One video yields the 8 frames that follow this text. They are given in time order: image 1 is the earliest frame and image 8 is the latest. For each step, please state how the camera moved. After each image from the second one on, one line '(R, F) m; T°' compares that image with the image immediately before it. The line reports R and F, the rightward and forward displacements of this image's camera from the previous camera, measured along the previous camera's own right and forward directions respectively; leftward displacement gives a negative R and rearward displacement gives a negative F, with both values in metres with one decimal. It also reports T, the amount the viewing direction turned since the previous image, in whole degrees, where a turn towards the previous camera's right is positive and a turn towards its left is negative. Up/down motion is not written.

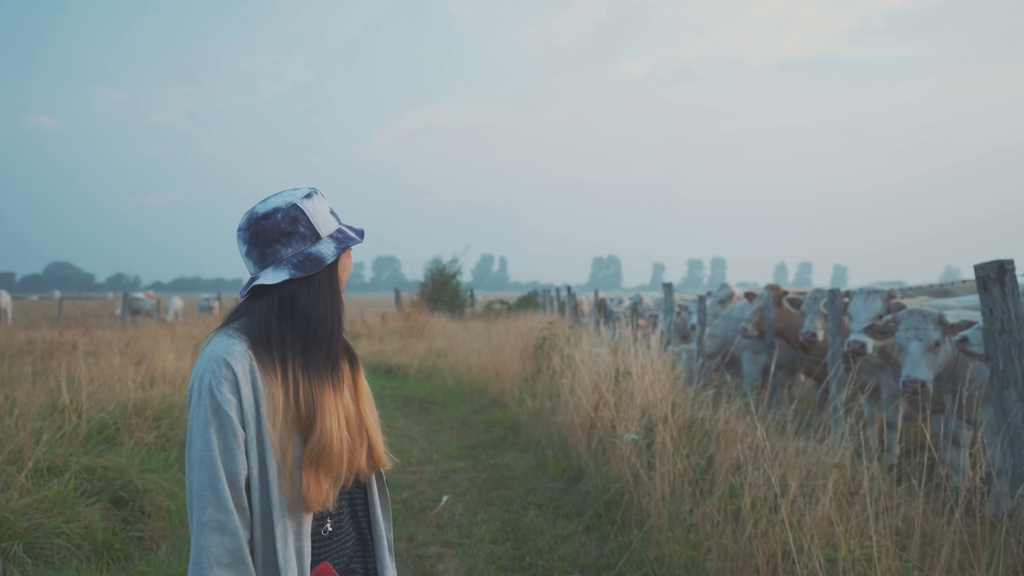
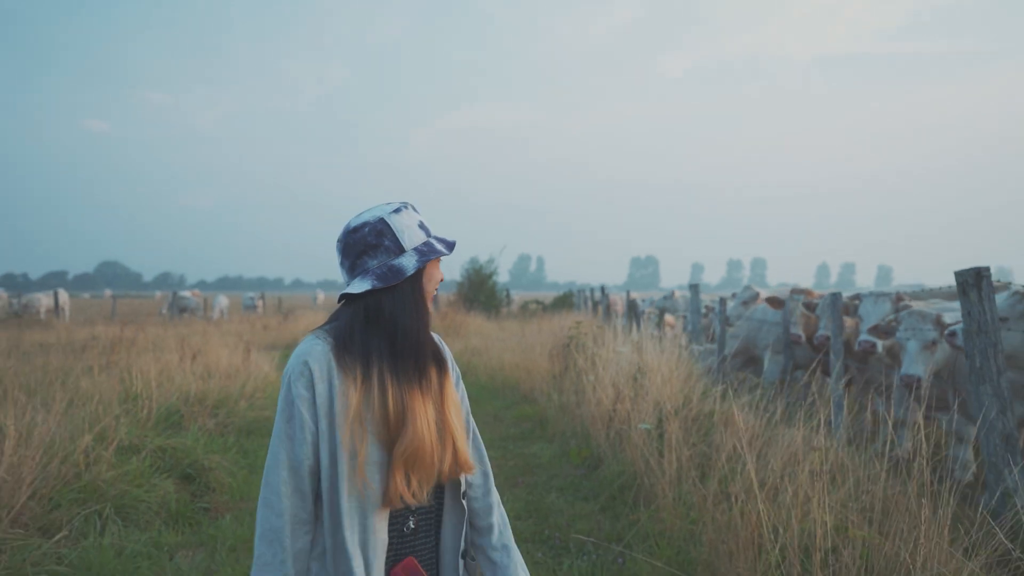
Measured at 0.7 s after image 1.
(+0.1, -0.5) m; -3°
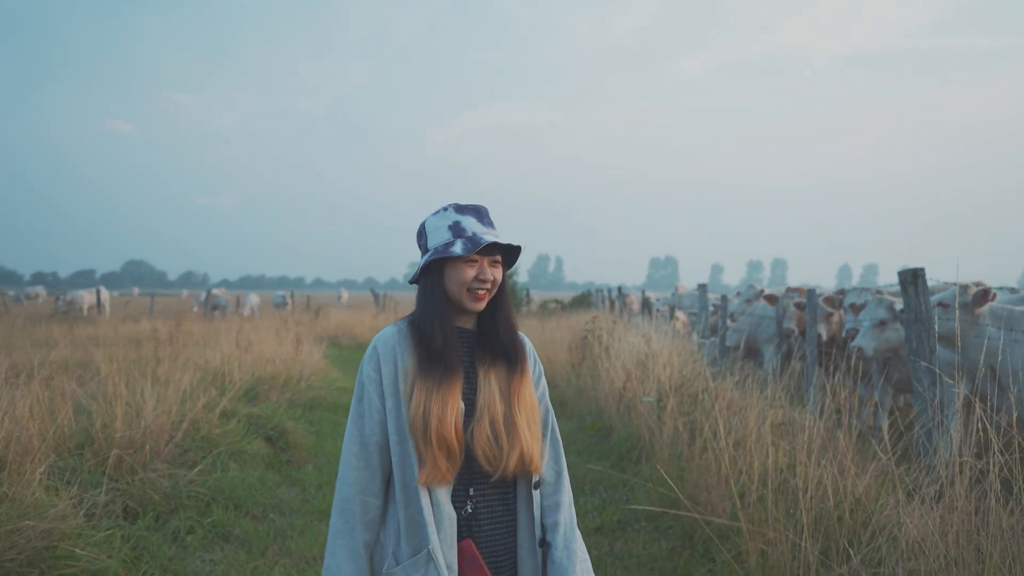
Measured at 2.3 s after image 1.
(-0.1, -1.2) m; -2°
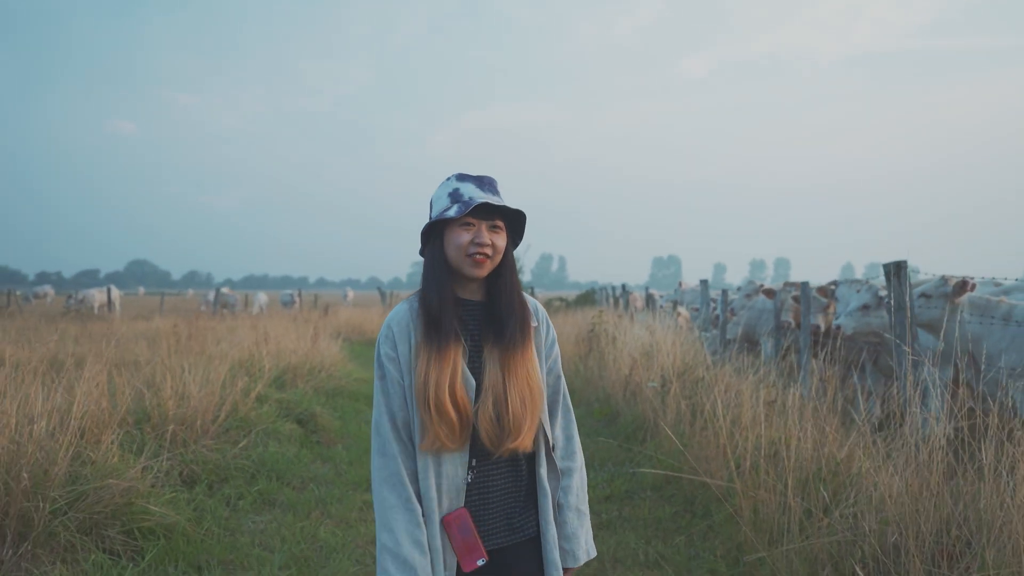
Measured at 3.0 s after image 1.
(-0.1, -0.5) m; 0°
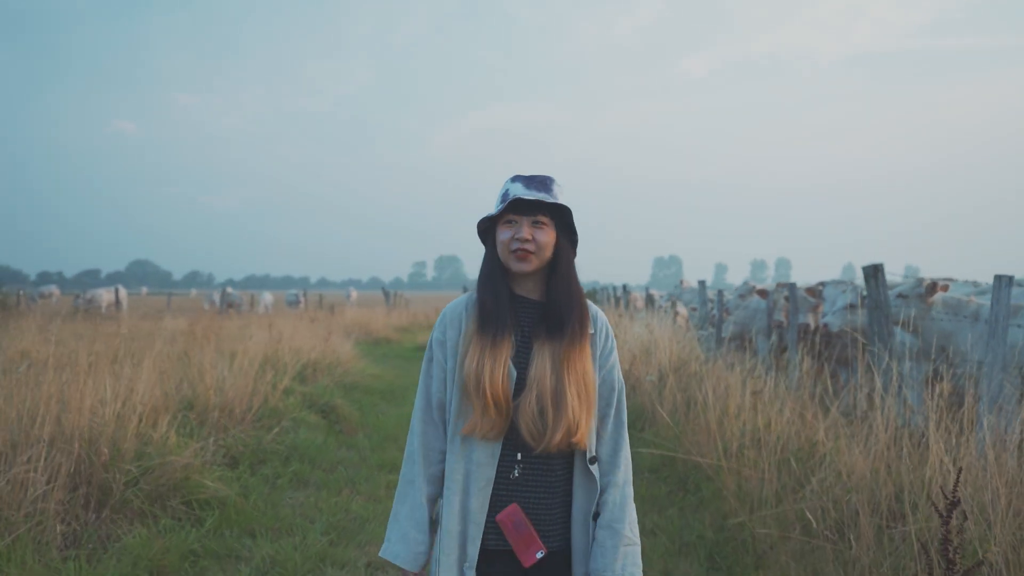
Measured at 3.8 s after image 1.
(-0.1, -0.5) m; 0°
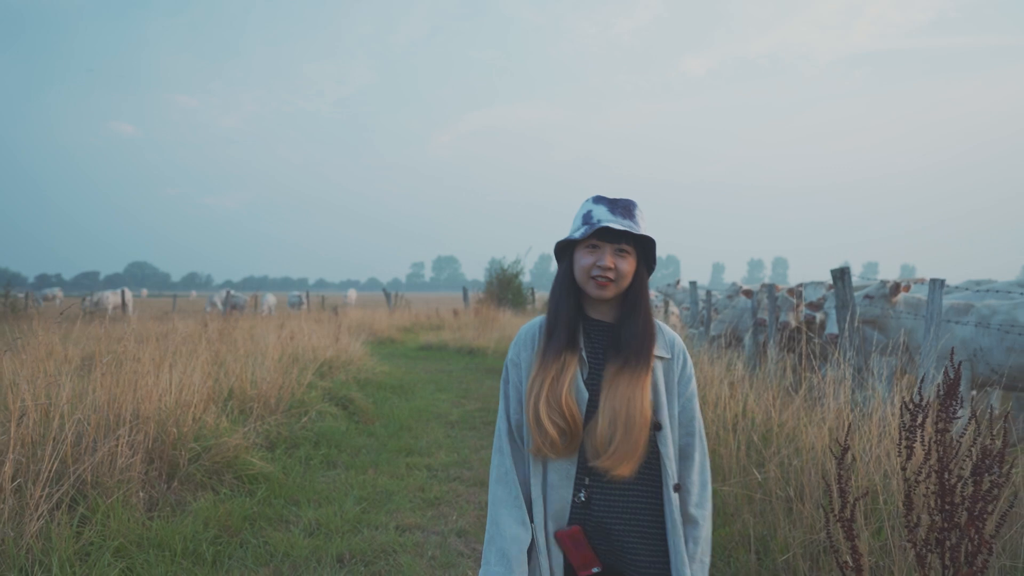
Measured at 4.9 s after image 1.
(-0.1, -0.7) m; 0°
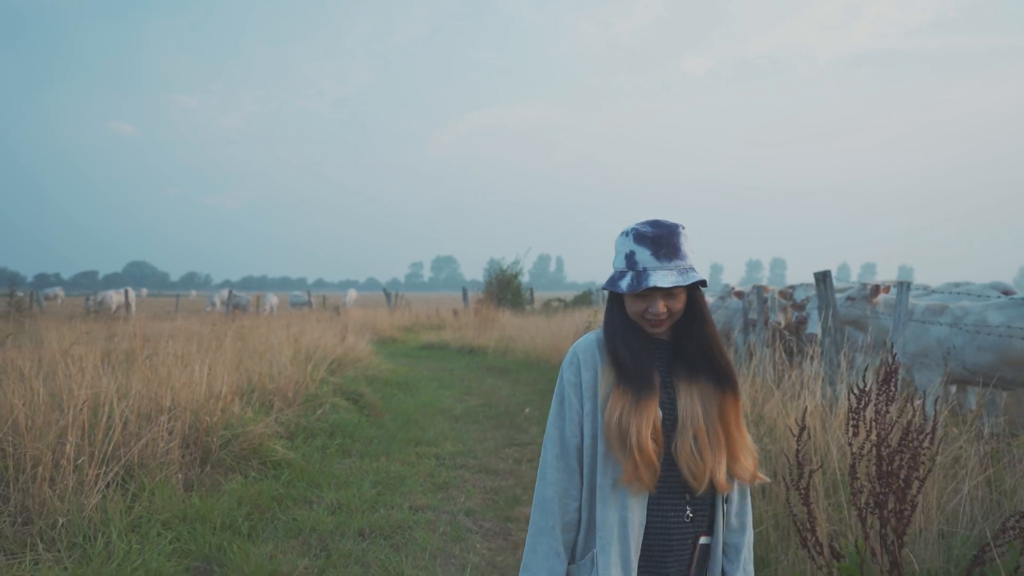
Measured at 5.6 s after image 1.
(0.0, -0.5) m; 0°
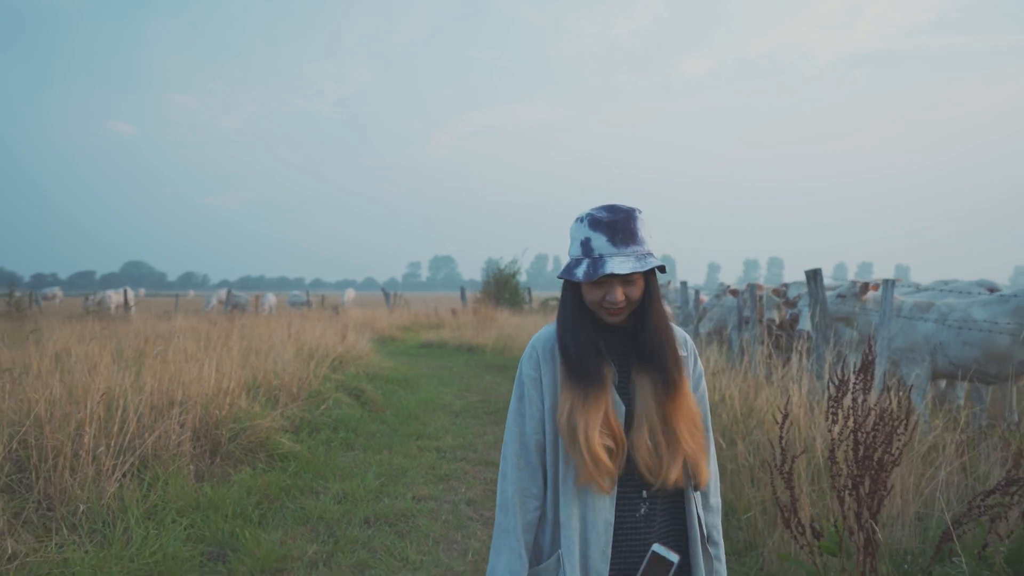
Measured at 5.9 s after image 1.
(0.0, -0.2) m; 0°
